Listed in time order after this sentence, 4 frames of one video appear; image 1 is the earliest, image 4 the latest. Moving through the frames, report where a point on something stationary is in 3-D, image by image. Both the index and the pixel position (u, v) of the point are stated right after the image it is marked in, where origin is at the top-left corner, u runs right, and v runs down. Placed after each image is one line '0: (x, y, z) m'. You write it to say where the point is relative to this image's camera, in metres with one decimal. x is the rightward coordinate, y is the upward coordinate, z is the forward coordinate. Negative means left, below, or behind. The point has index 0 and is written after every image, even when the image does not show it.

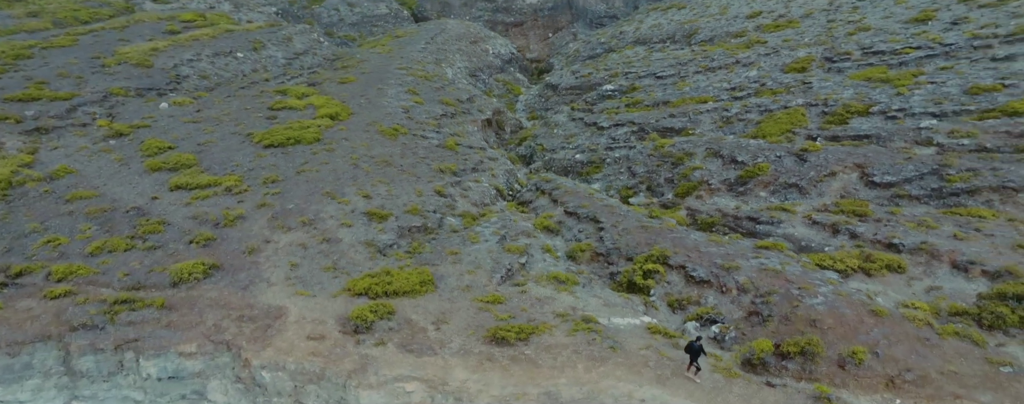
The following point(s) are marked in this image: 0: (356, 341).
0: (-2.9, -2.6, +12.3) m
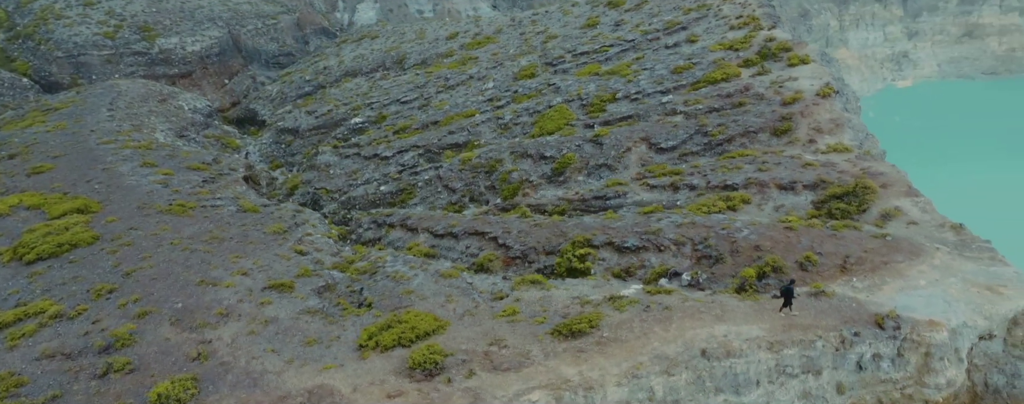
0: (-1.3, -3.4, +12.4) m
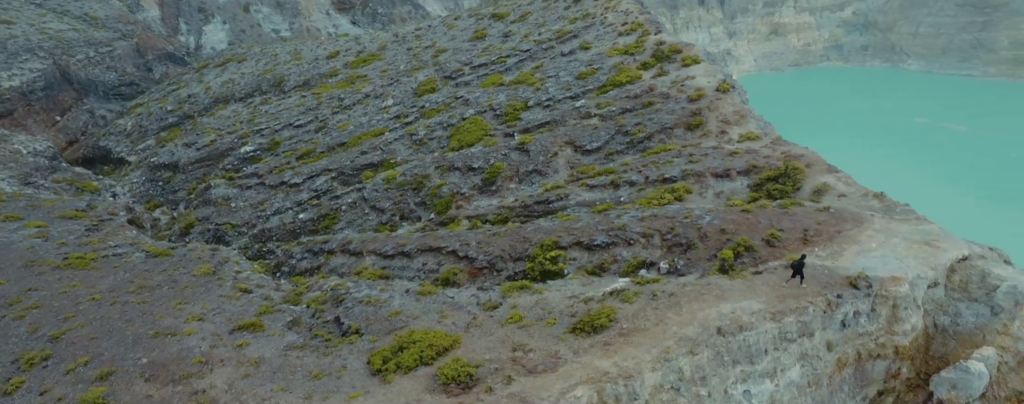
0: (-0.6, -3.7, +12.6) m
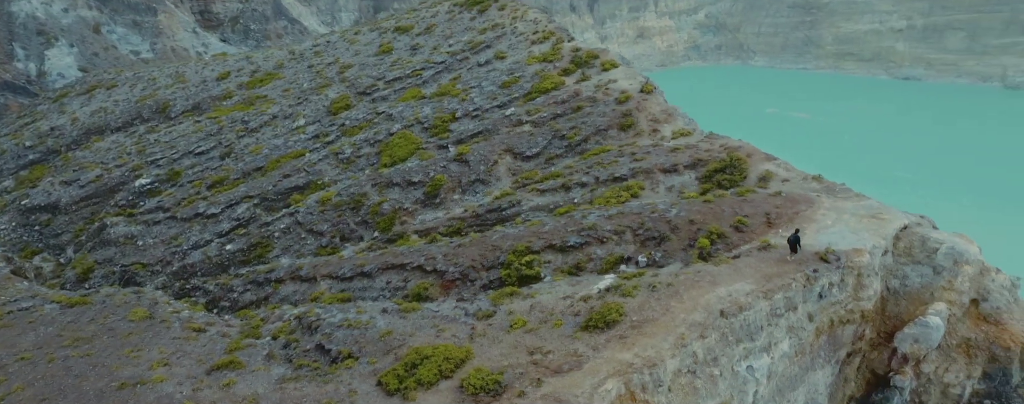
0: (+0.1, -3.9, +12.8) m
